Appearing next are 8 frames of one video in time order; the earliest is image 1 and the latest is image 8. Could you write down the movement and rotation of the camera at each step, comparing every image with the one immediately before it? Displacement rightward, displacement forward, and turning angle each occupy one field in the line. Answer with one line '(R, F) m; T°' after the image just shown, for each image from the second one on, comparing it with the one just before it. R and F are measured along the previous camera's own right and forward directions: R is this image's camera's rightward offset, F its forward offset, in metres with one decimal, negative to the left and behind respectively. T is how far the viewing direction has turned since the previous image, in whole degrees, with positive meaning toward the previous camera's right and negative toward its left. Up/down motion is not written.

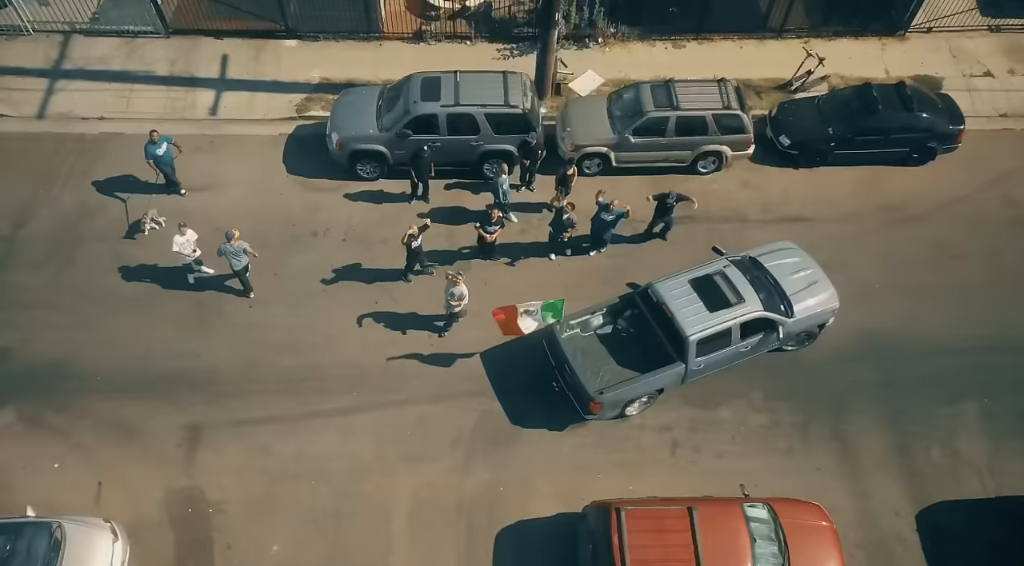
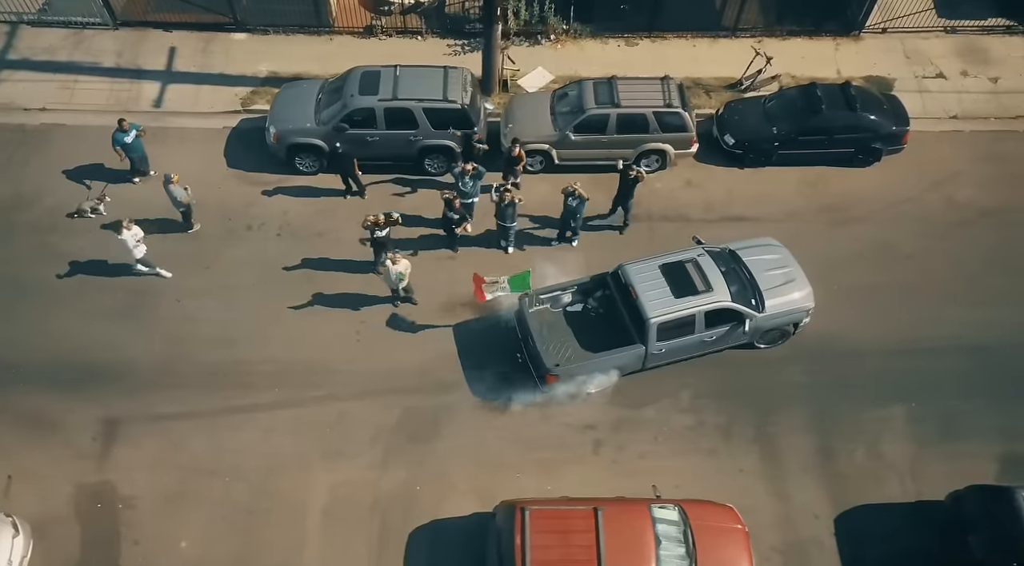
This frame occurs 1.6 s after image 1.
(+1.2, +0.1) m; 0°
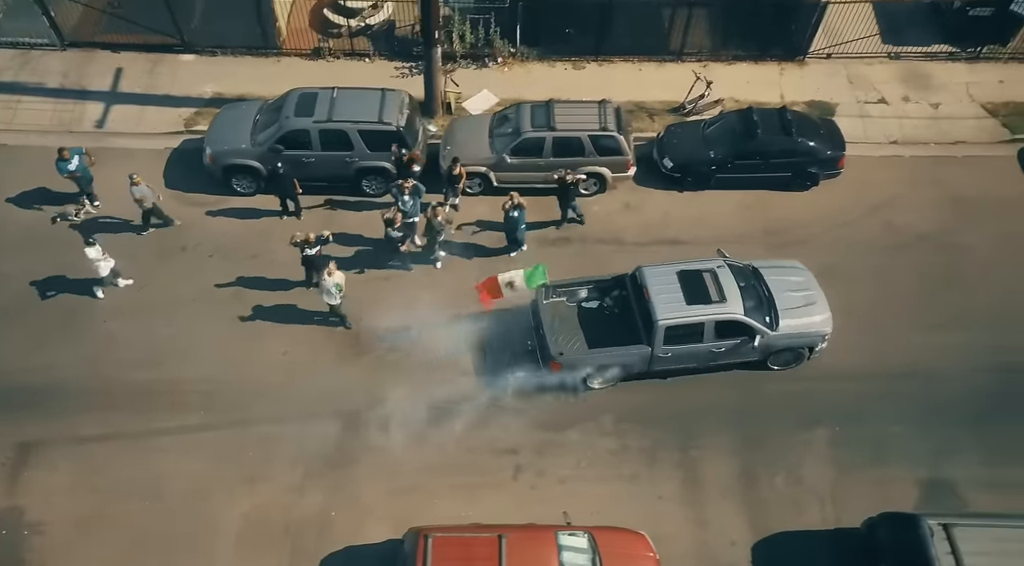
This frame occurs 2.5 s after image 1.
(+1.1, 0.0) m; 0°
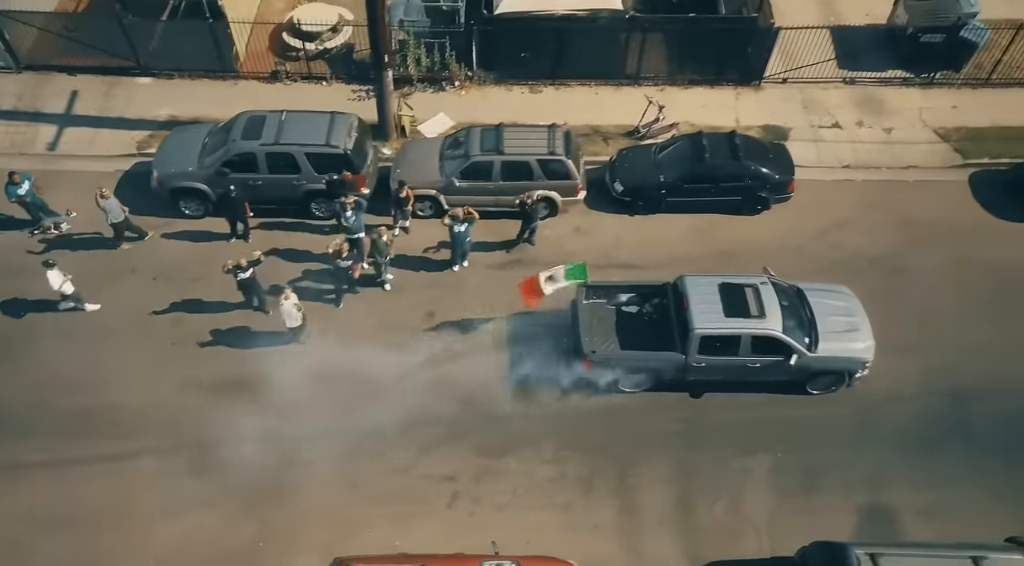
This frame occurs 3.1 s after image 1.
(+0.9, +0.1) m; 0°
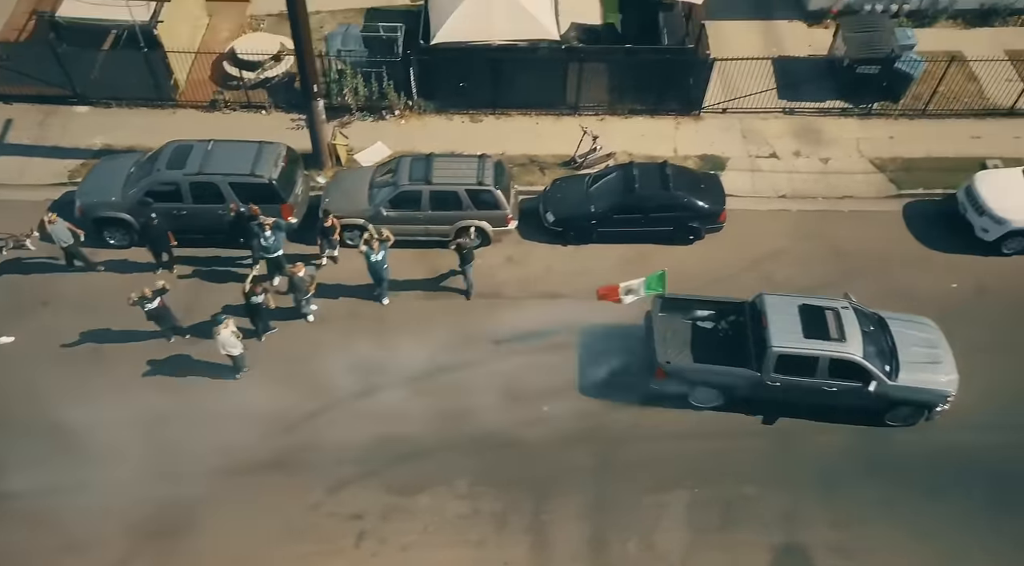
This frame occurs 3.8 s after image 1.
(+1.2, +0.1) m; +1°
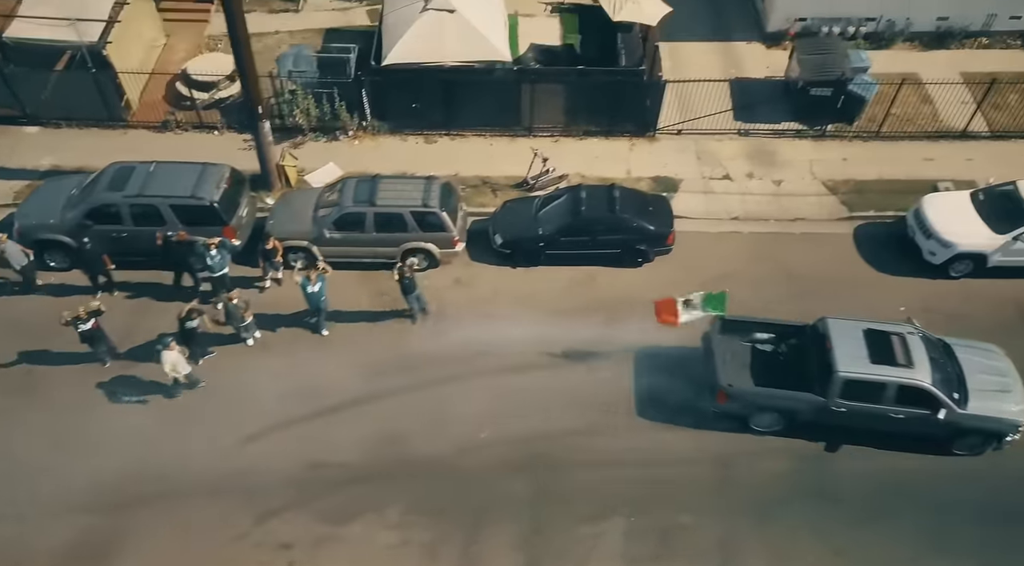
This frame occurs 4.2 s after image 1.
(+0.9, +0.1) m; 0°
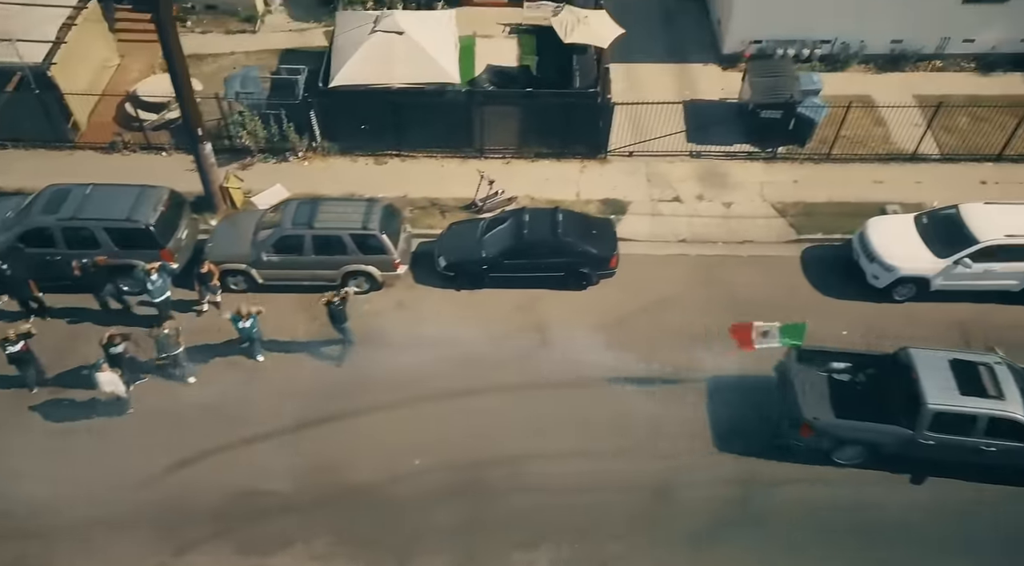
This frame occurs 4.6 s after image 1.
(+1.0, +0.1) m; 0°
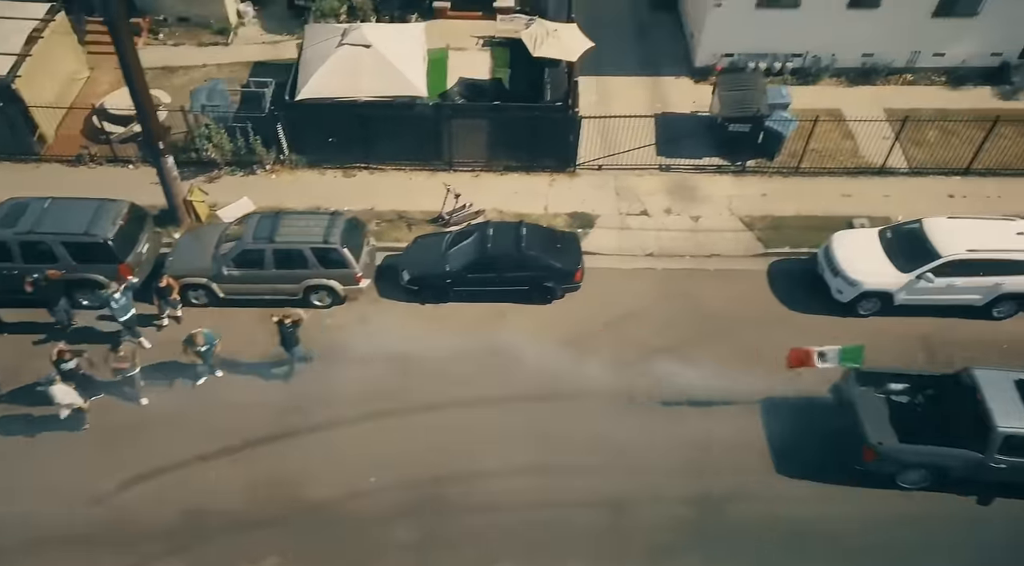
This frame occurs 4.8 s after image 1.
(+0.6, +0.1) m; 0°
